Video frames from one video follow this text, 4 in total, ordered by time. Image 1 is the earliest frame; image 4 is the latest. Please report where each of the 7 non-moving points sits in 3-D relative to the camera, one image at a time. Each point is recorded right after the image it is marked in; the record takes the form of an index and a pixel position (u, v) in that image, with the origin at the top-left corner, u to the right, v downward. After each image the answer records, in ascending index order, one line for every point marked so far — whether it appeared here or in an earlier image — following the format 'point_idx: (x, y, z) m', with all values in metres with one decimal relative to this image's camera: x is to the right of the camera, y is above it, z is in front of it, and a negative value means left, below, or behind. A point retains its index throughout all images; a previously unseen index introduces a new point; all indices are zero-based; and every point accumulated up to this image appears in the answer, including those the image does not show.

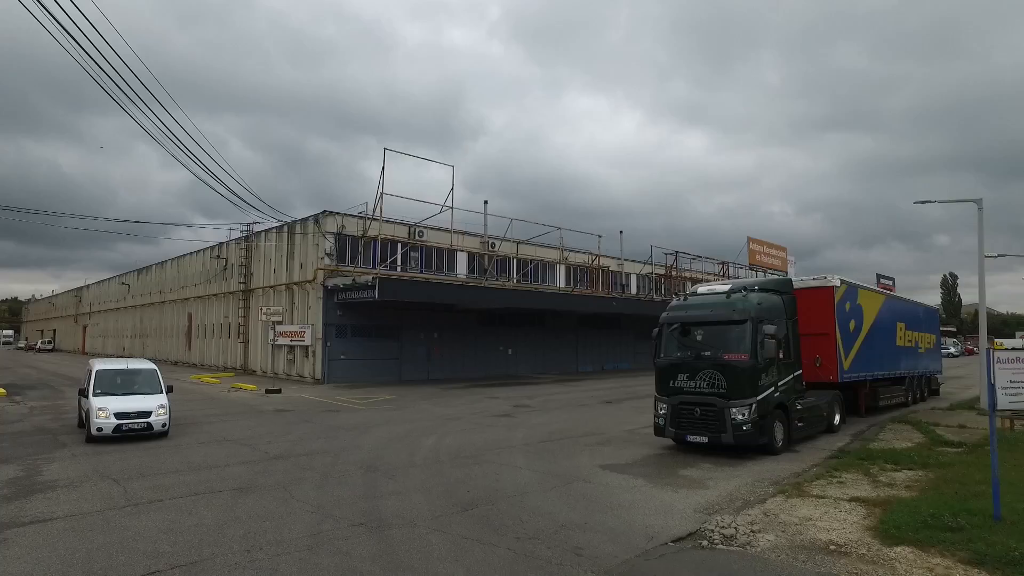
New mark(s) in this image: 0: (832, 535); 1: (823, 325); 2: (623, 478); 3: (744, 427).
0: (+3.3, -2.6, +6.6) m
1: (+7.1, -0.8, +14.1) m
2: (+1.6, -2.8, +9.4) m
3: (+4.1, -2.4, +10.6) m
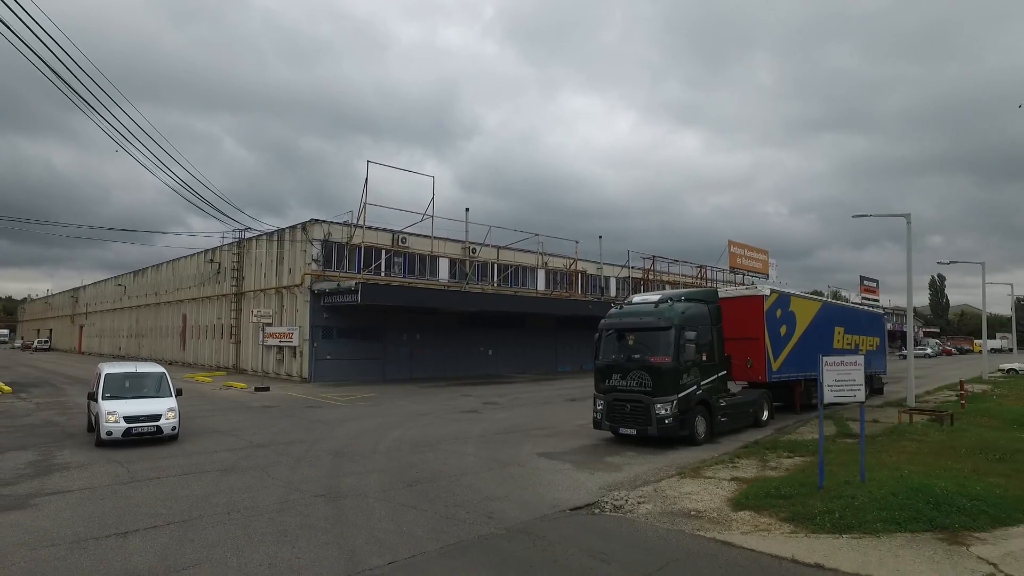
0: (+2.4, -2.9, +8.2) m
1: (+6.1, -1.1, +15.7) m
2: (+0.7, -3.1, +11.0) m
3: (+3.1, -2.6, +12.2) m
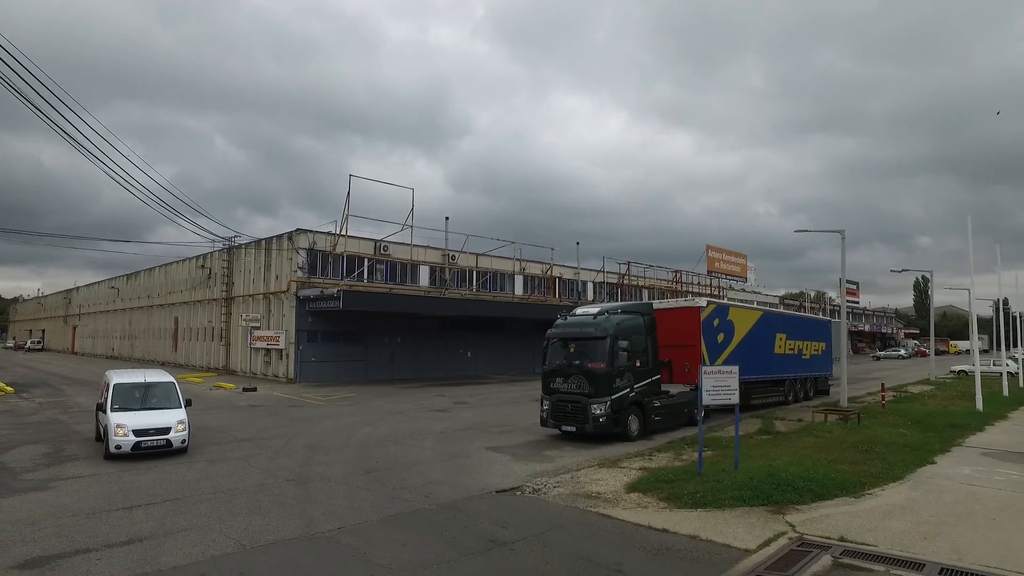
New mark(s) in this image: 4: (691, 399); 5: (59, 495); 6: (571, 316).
0: (+1.4, -3.2, +10.0) m
1: (+5.0, -1.4, +17.5) m
2: (-0.4, -3.4, +12.8) m
3: (+2.1, -3.0, +14.0) m
4: (+4.9, -3.1, +16.7) m
5: (-6.6, -3.0, +8.9) m
6: (+1.5, -0.7, +15.5) m
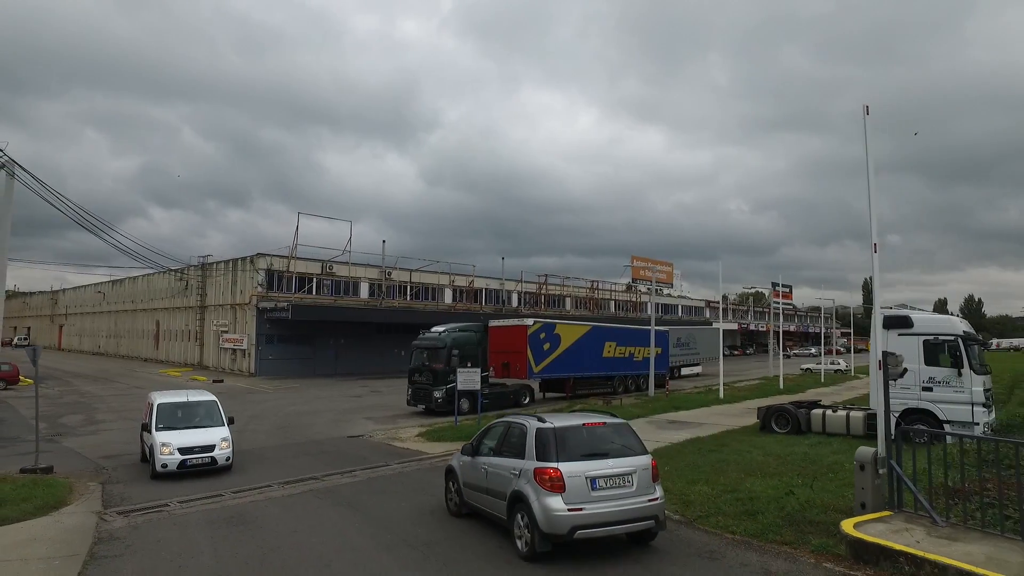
0: (-3.1, -4.3, +18.0) m
1: (+0.3, -2.4, +25.7) m
2: (-5.0, -4.5, +20.7) m
3: (-2.6, -4.0, +22.0) m
4: (+0.2, -4.1, +24.9) m
5: (-11.0, -4.1, +16.7) m
6: (-3.2, -1.7, +23.5) m
